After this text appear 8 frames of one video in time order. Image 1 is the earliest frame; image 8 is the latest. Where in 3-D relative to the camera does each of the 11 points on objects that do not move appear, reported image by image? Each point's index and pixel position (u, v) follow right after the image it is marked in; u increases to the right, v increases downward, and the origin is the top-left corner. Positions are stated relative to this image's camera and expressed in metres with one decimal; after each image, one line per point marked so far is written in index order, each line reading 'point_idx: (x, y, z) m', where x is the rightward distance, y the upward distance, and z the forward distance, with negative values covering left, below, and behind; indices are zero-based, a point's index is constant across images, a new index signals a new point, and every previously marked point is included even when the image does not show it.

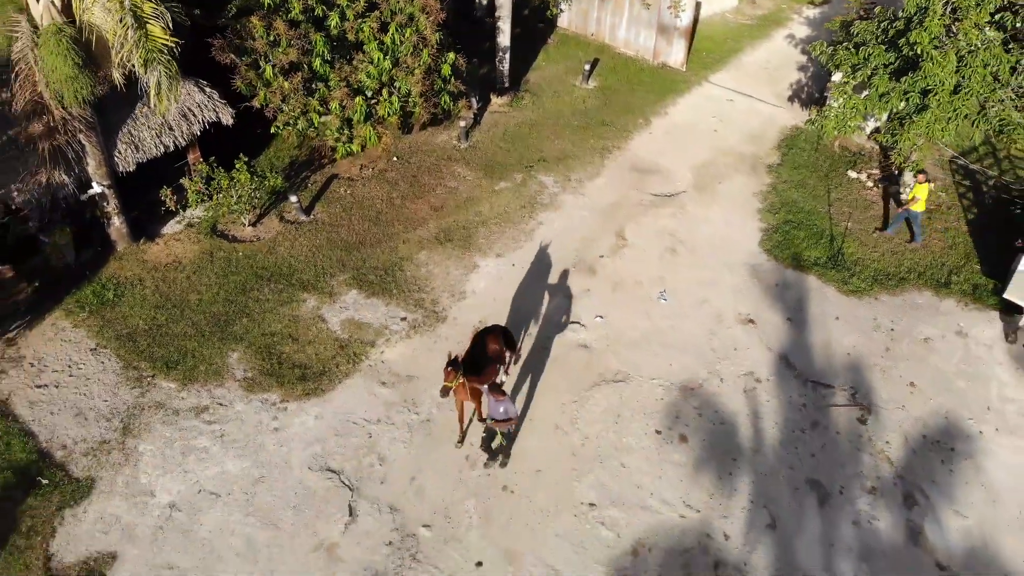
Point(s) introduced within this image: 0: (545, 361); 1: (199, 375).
0: (+0.4, -0.9, +10.3) m
1: (-3.9, -1.1, +9.9) m
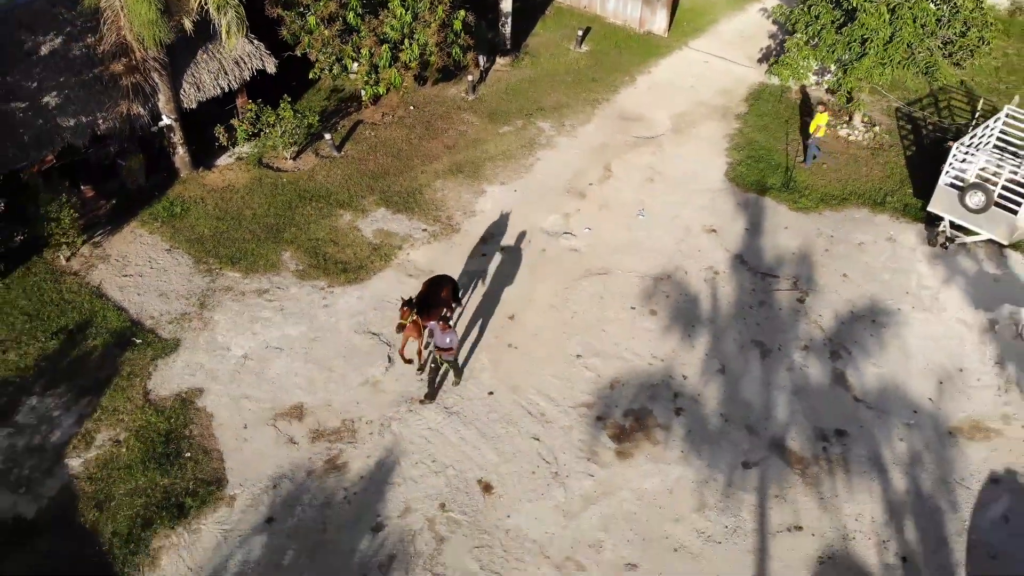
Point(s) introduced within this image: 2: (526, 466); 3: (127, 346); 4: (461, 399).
0: (+0.5, +0.5, +12.4) m
1: (-3.9, +0.3, +12.0) m
2: (+0.1, -2.1, +9.2) m
3: (-5.1, -0.8, +10.5) m
4: (-0.6, -1.4, +10.0) m
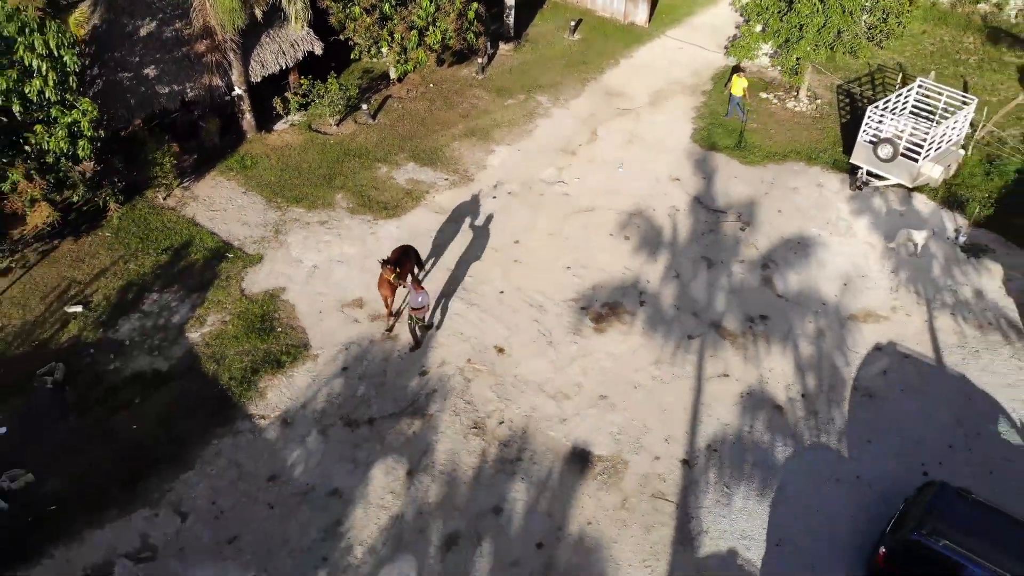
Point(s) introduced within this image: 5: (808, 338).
0: (+0.6, +1.8, +15.5) m
1: (-3.8, +1.6, +15.1) m
2: (+0.2, -0.8, +12.3) m
3: (-5.0, +0.5, +13.6) m
4: (-0.5, -0.1, +13.2) m
5: (+4.6, -0.8, +12.3) m
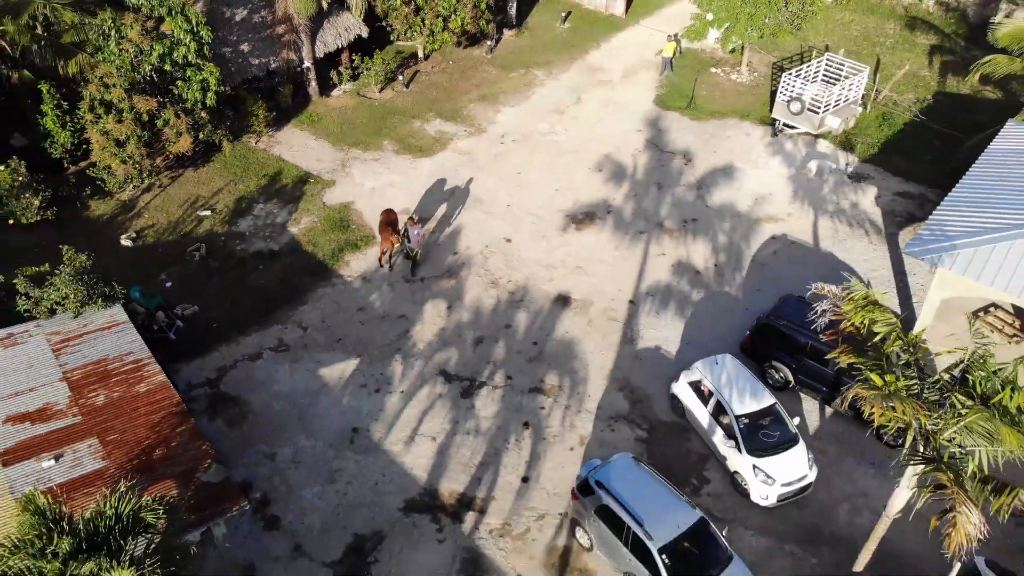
0: (+0.7, +3.8, +20.5) m
1: (-3.7, +3.6, +20.1) m
2: (+0.3, +1.3, +17.4) m
3: (-5.0, +2.5, +18.6) m
4: (-0.5, +1.9, +18.2) m
5: (+4.7, +1.3, +17.3) m
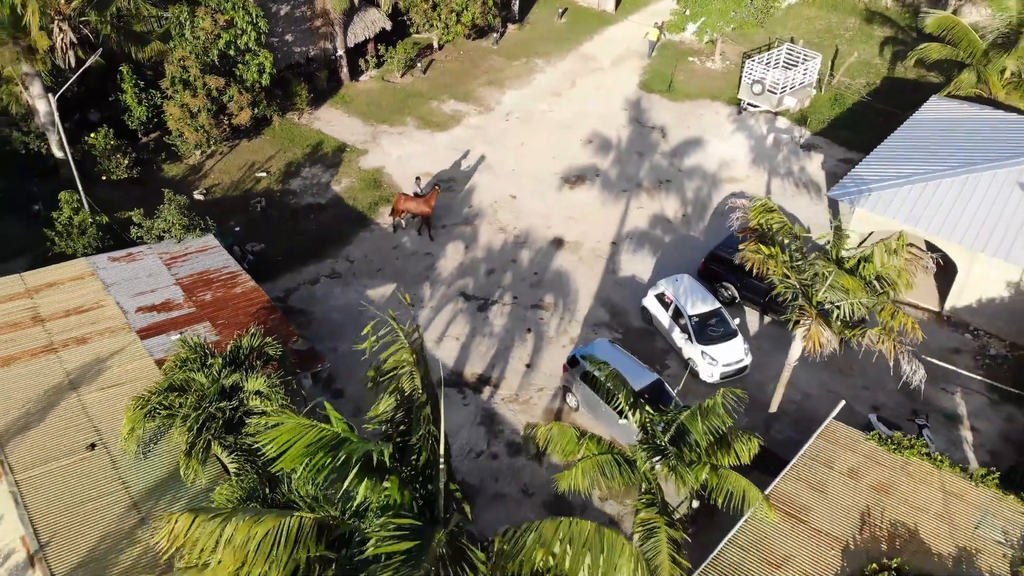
0: (+0.8, +5.2, +24.0) m
1: (-3.6, +5.0, +23.6) m
2: (+0.4, +2.6, +20.9) m
3: (-4.8, +3.9, +22.1) m
4: (-0.3, +3.3, +21.7) m
5: (+4.9, +2.6, +20.8) m
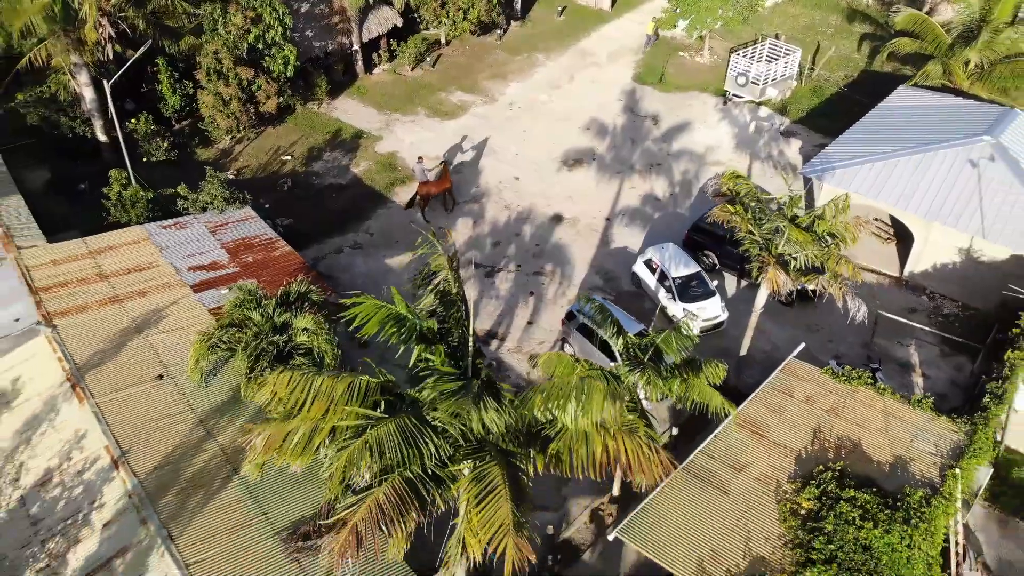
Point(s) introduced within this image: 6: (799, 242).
0: (+0.9, +6.0, +25.9) m
1: (-3.5, +5.8, +25.6) m
2: (+0.5, +3.4, +22.8) m
3: (-4.7, +4.7, +24.0) m
4: (-0.2, +4.1, +23.6) m
5: (+5.0, +3.4, +22.8) m
6: (+4.8, +0.8, +12.8) m
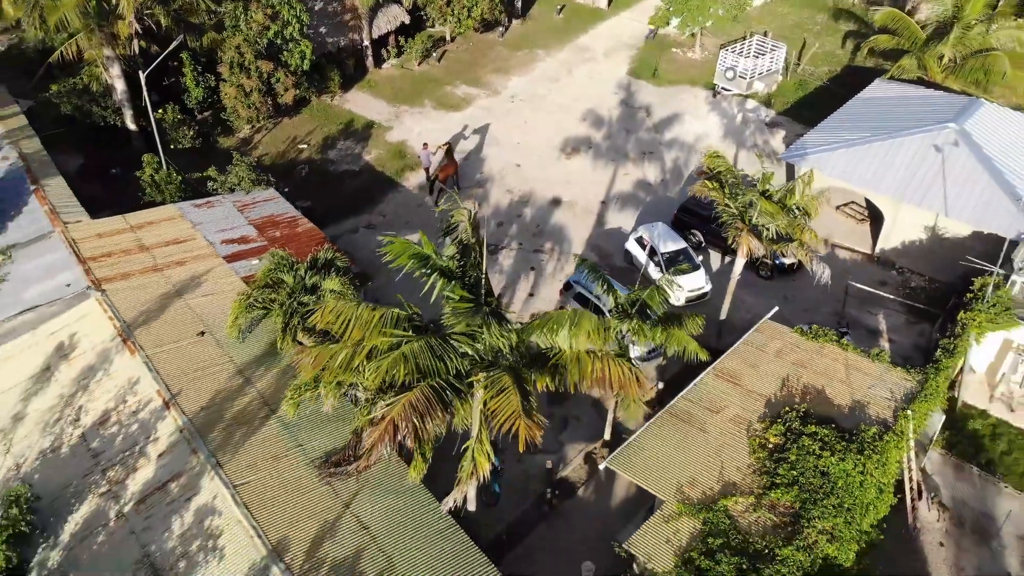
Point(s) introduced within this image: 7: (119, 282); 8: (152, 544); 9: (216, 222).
0: (+0.9, +6.6, +27.5) m
1: (-3.4, +6.5, +27.1) m
2: (+0.6, +4.1, +24.4) m
3: (-4.7, +5.3, +25.6) m
4: (-0.2, +4.7, +25.2) m
5: (+5.0, +4.1, +24.4) m
6: (+4.8, +1.4, +14.4) m
7: (-8.1, +0.1, +16.0) m
8: (-5.3, -3.8, +11.5) m
9: (-7.0, +1.6, +18.3) m
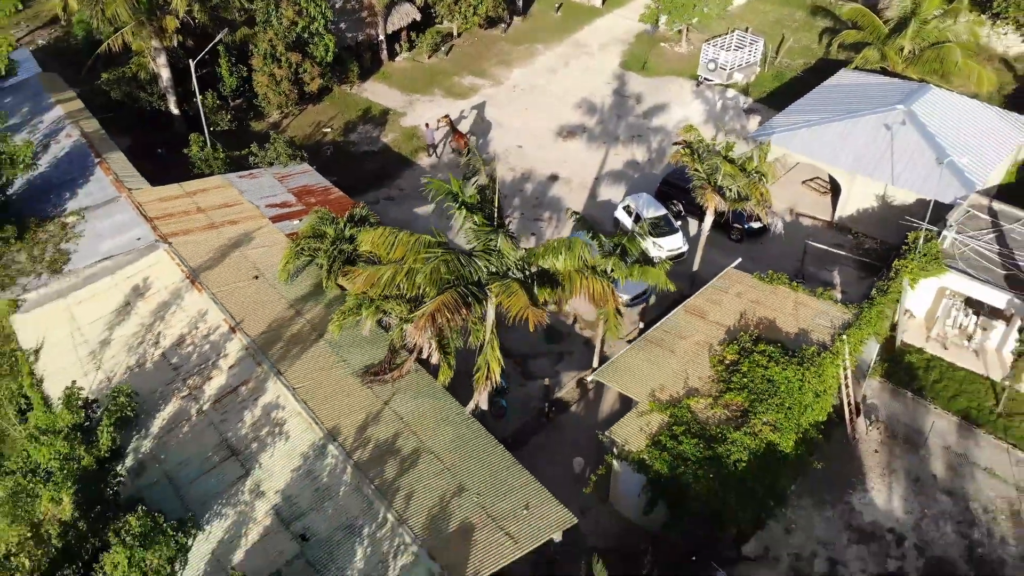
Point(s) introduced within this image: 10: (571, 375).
0: (+1.0, +7.7, +30.4) m
1: (-3.3, +7.6, +30.0) m
2: (+0.7, +5.2, +27.2) m
3: (-4.6, +6.5, +28.5) m
4: (-0.1, +5.9, +28.1) m
5: (+5.1, +5.2, +27.2) m
6: (+4.9, +2.5, +17.2) m
7: (-8.0, +1.3, +18.8) m
8: (-5.2, -2.6, +14.3) m
9: (-6.9, +2.7, +21.1) m
10: (+1.4, -2.0, +18.1) m
